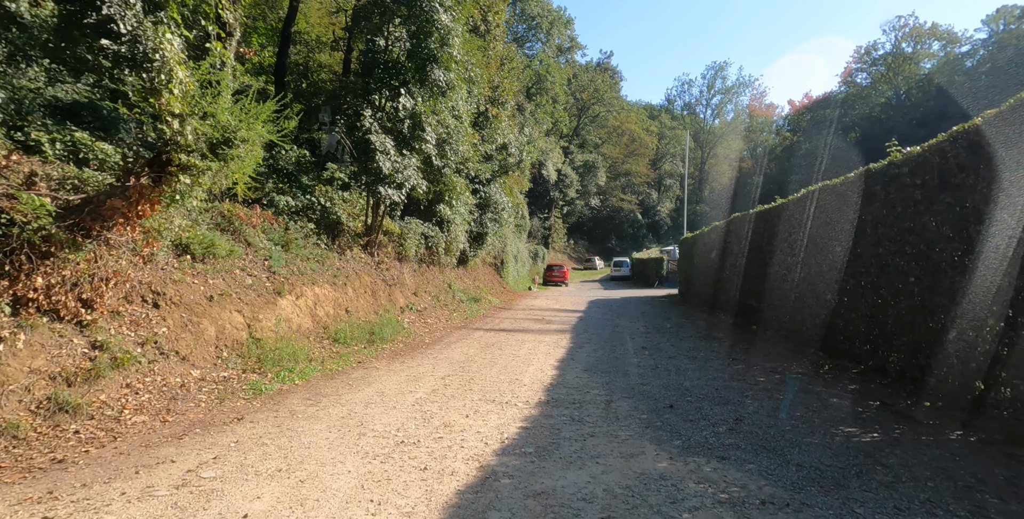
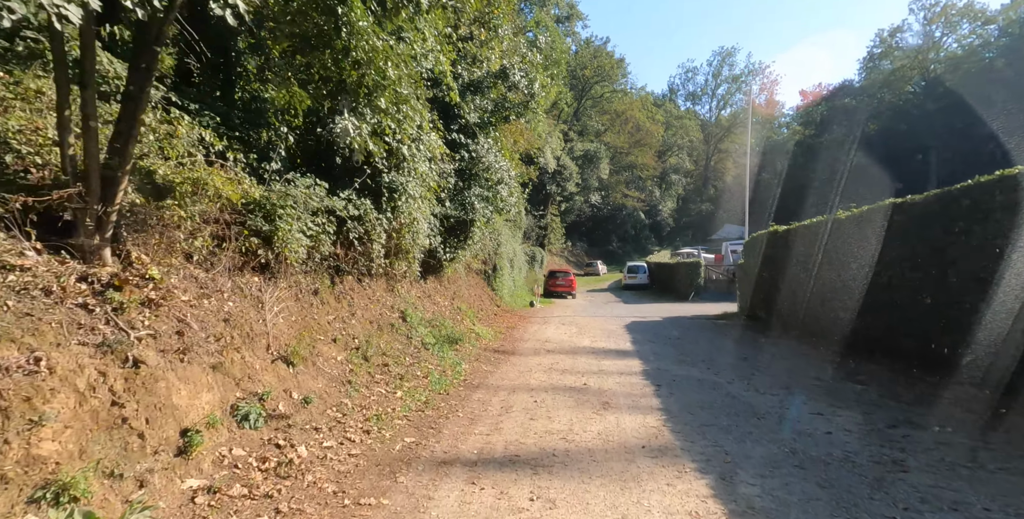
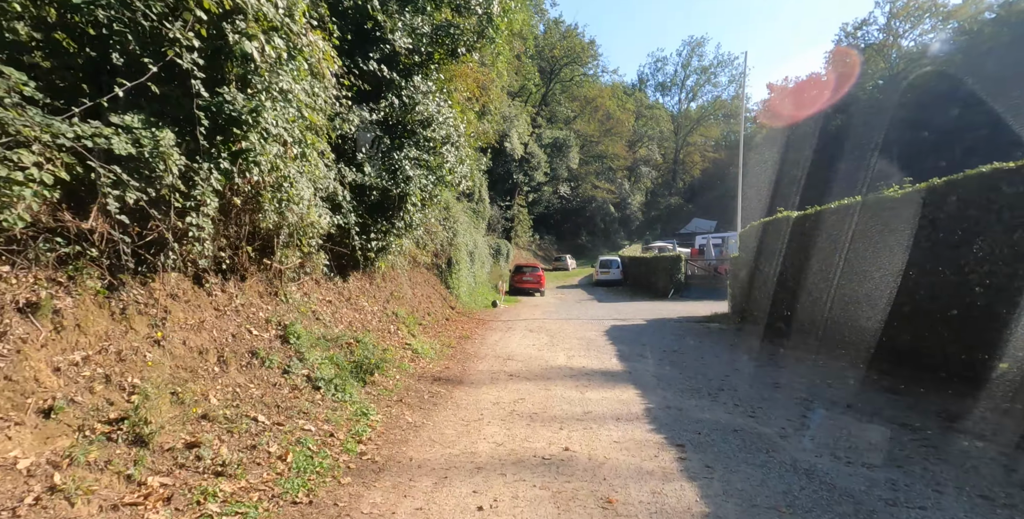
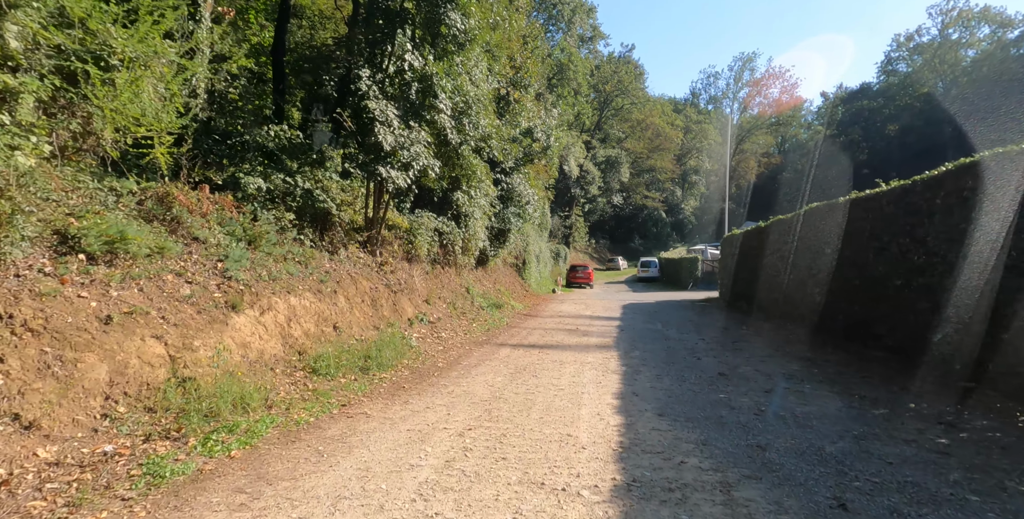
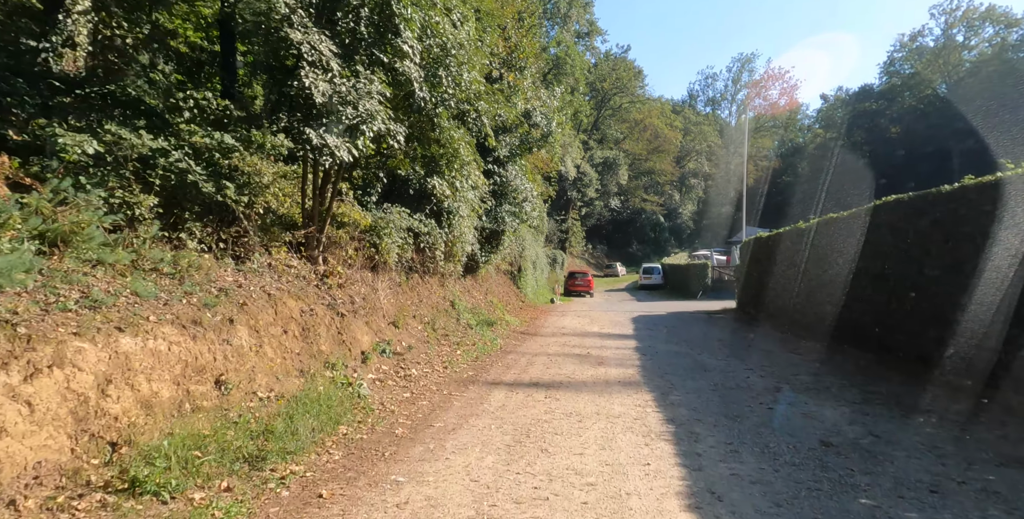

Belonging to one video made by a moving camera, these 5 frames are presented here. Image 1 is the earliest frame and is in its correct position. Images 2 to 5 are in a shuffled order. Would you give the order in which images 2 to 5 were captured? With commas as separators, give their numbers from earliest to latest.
4, 5, 2, 3
